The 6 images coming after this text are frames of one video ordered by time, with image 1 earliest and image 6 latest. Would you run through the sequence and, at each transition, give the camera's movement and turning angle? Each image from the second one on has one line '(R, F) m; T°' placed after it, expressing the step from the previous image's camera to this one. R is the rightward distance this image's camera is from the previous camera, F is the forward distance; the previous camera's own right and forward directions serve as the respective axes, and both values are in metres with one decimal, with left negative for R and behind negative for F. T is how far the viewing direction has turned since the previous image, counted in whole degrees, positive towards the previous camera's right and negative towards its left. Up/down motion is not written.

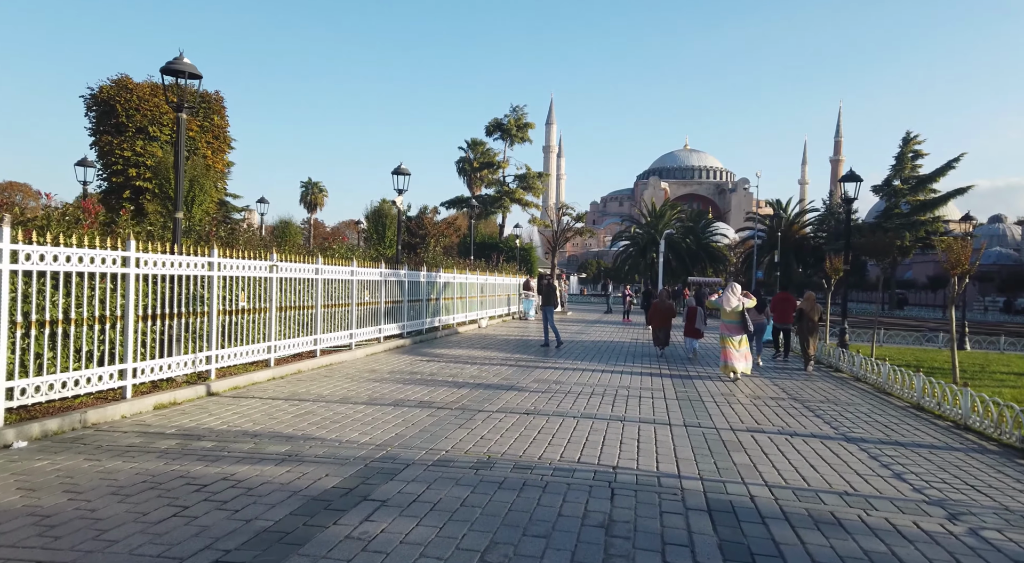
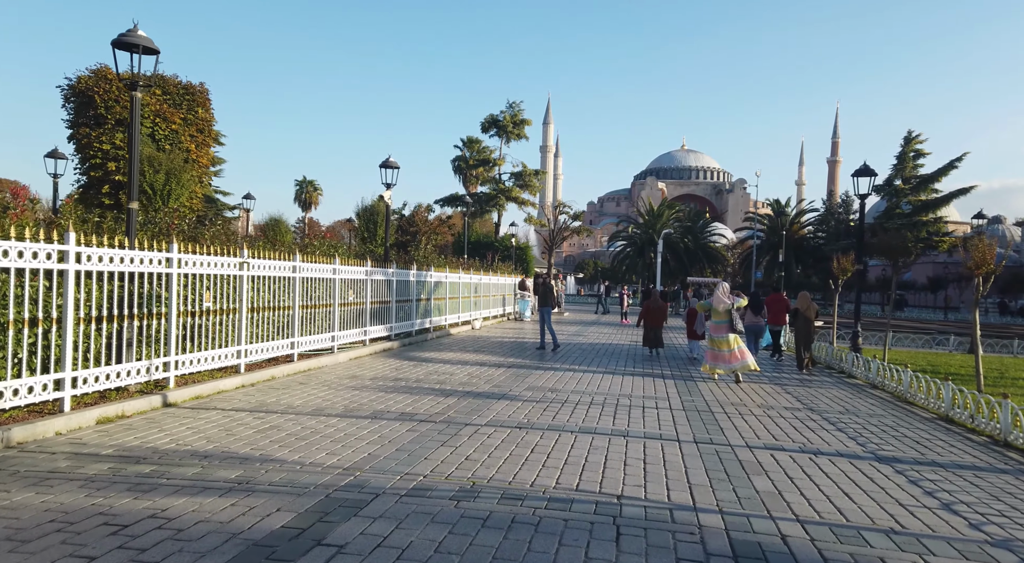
(+0.1, +0.8) m; 0°
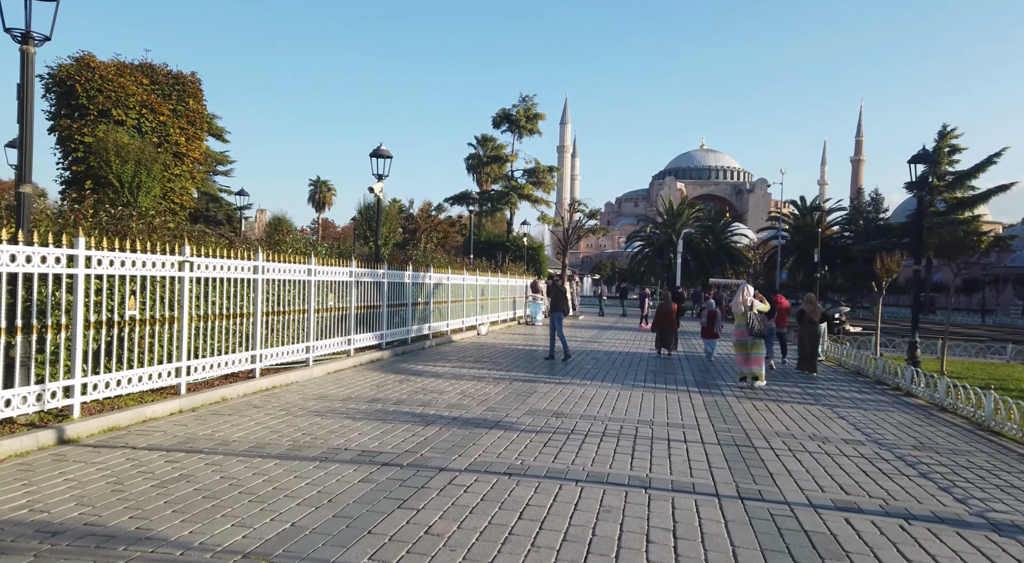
(+0.2, +1.6) m; -1°
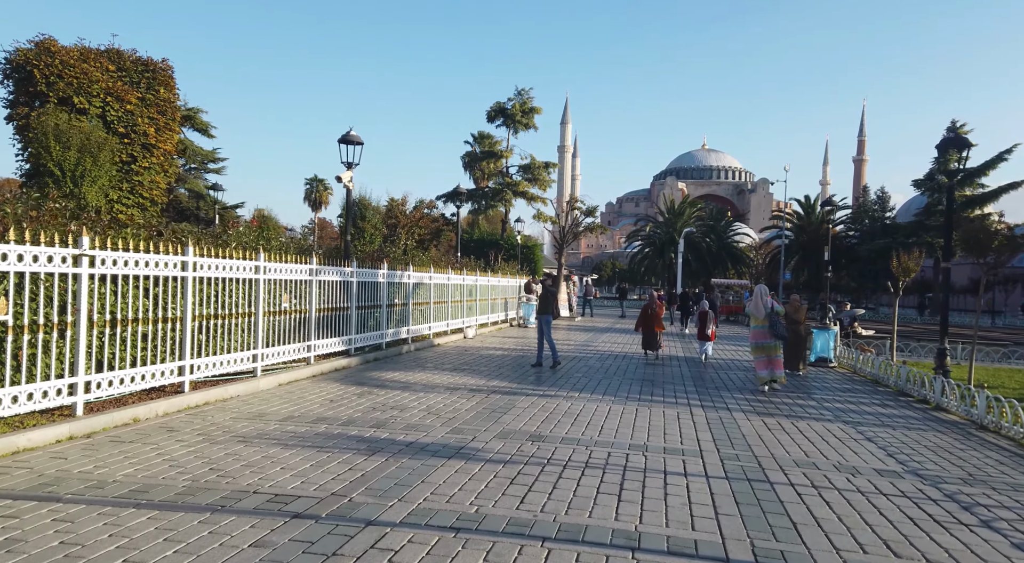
(+0.3, +1.3) m; 0°
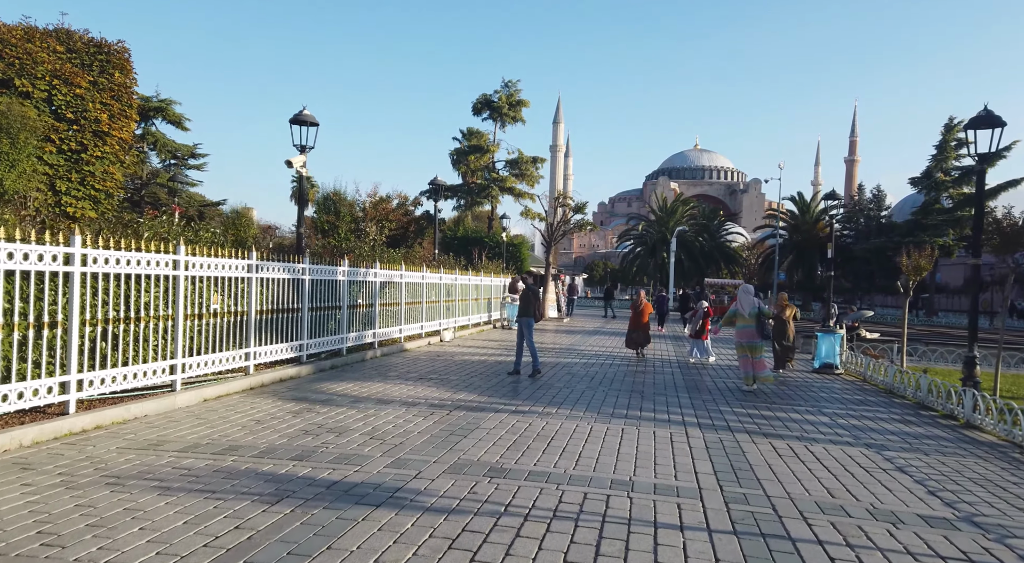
(+0.3, +1.3) m; +1°
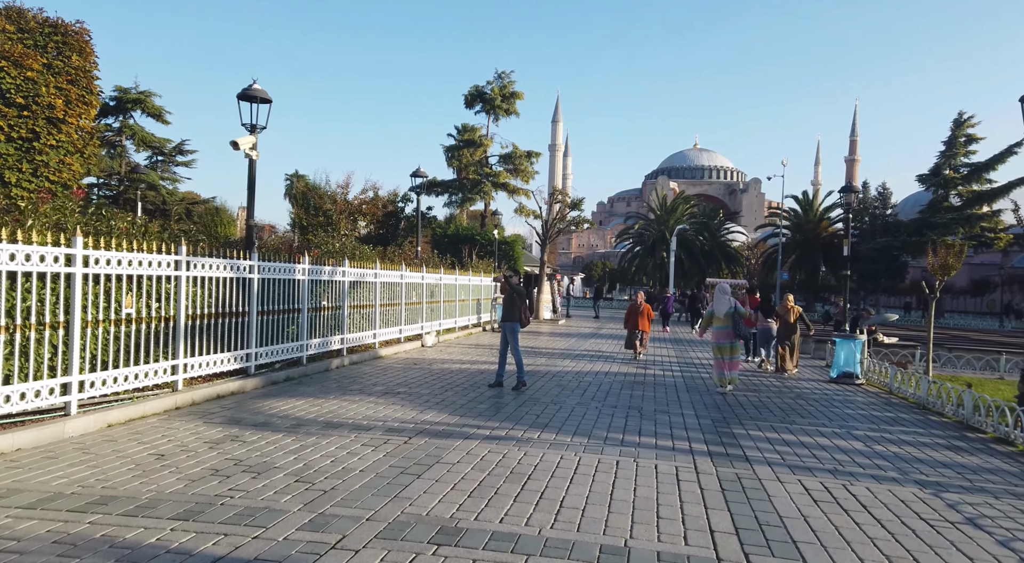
(+0.3, +1.4) m; 0°
